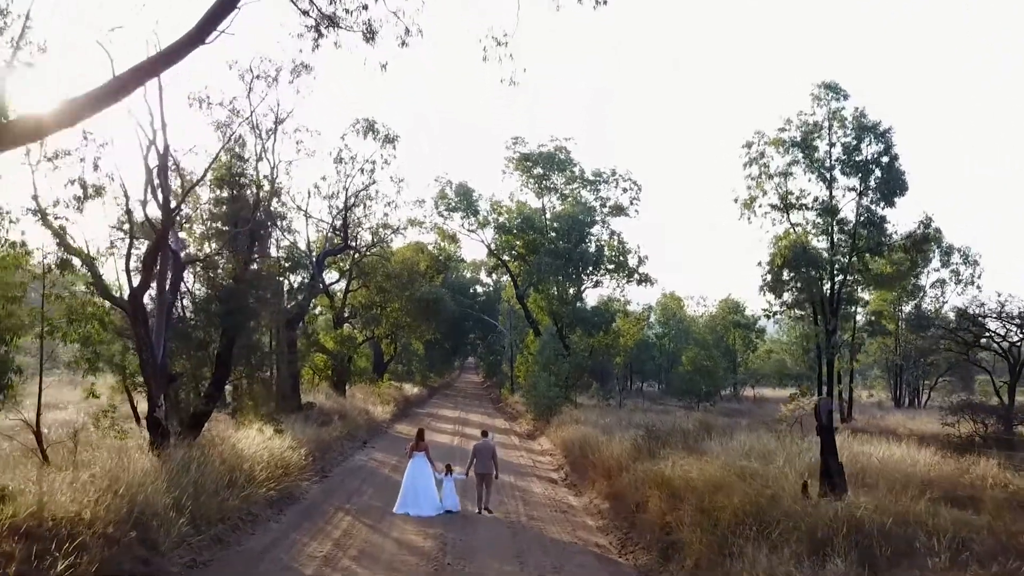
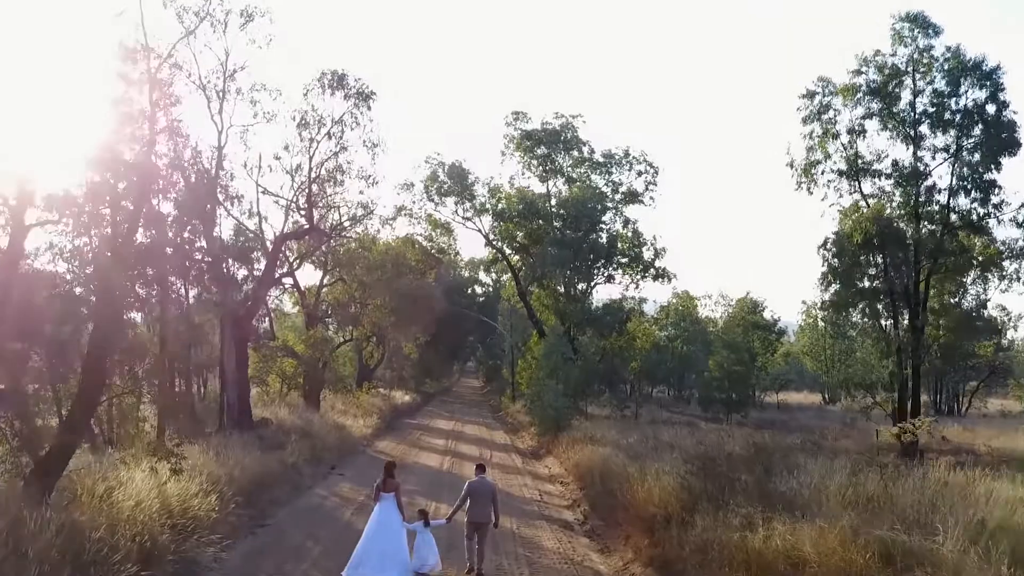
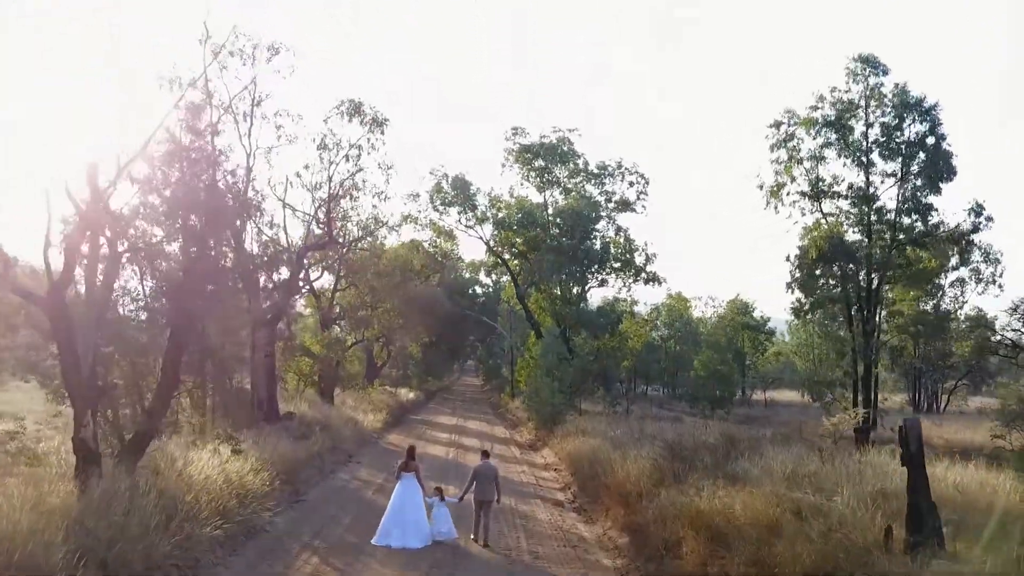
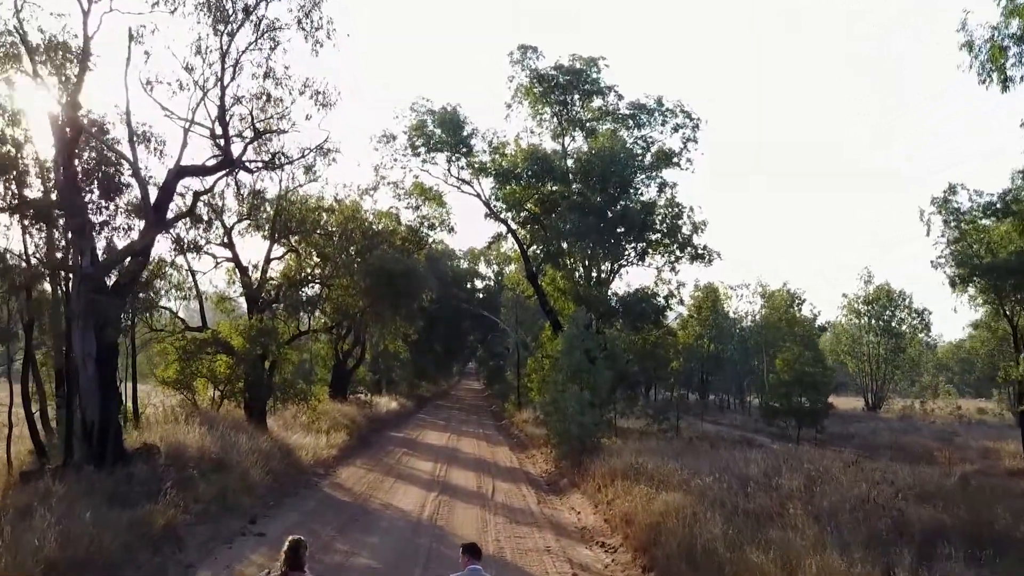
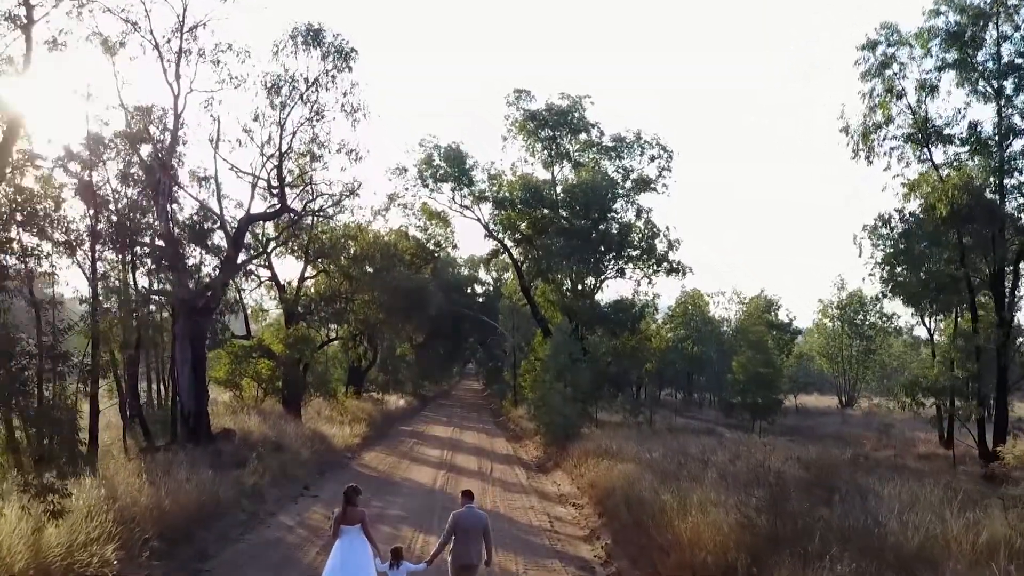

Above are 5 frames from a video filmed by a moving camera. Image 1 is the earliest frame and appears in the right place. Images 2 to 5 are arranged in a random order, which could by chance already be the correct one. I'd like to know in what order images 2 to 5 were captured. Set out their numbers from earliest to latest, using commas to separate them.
3, 2, 5, 4
